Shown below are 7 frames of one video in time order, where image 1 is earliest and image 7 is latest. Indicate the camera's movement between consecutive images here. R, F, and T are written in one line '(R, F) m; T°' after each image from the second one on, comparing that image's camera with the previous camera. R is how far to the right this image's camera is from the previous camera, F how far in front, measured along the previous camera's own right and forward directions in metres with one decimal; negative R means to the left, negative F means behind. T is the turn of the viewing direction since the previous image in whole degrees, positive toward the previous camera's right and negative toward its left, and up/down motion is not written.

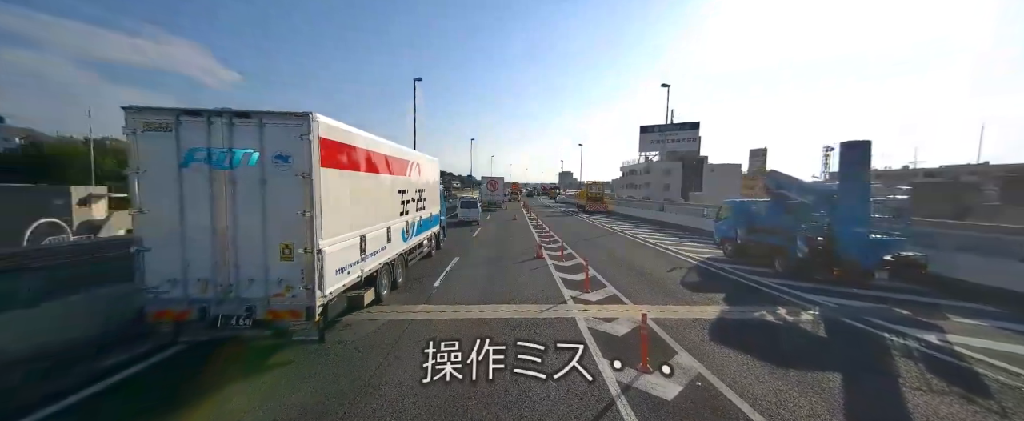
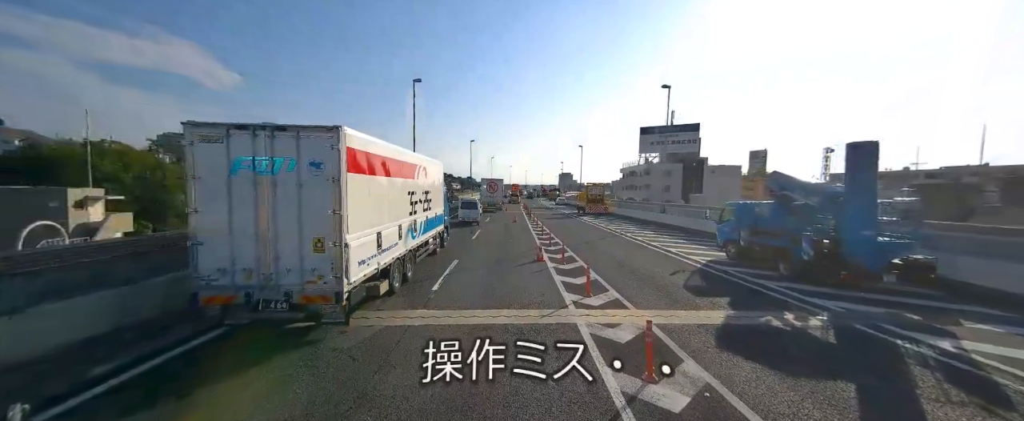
(0.0, +0.2) m; 0°
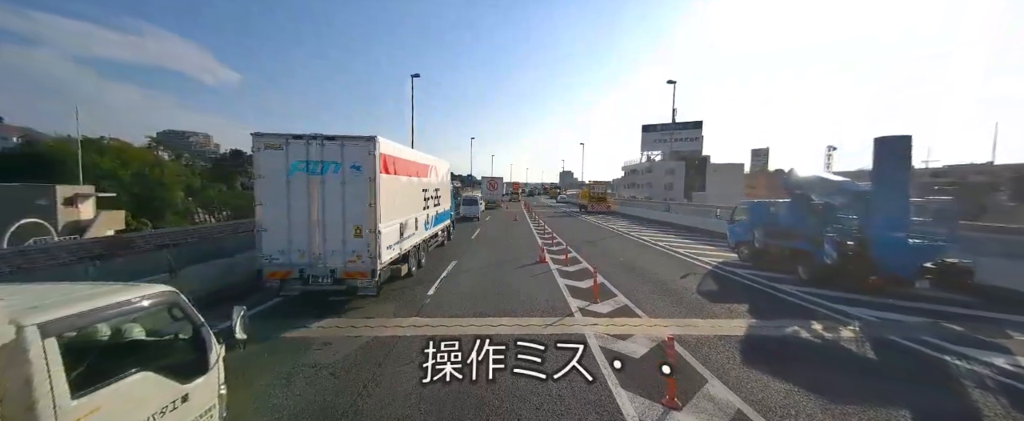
(0.0, +0.6) m; 0°
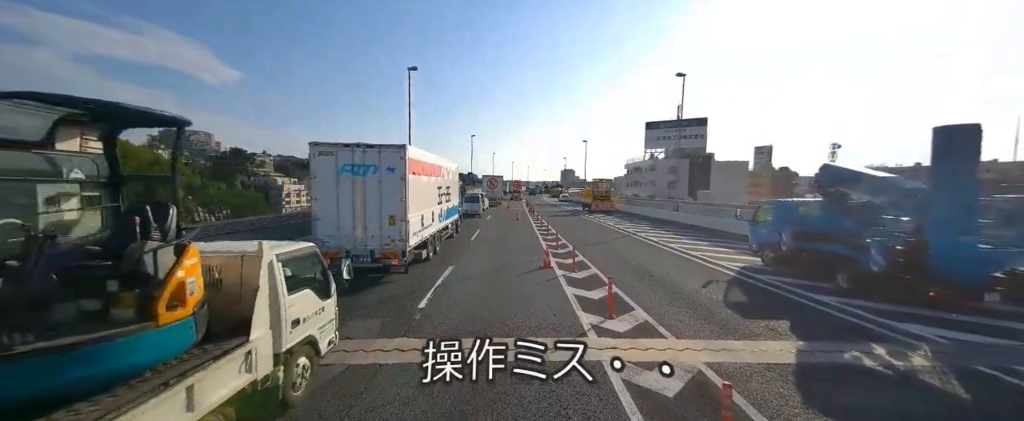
(0.0, +1.0) m; 0°
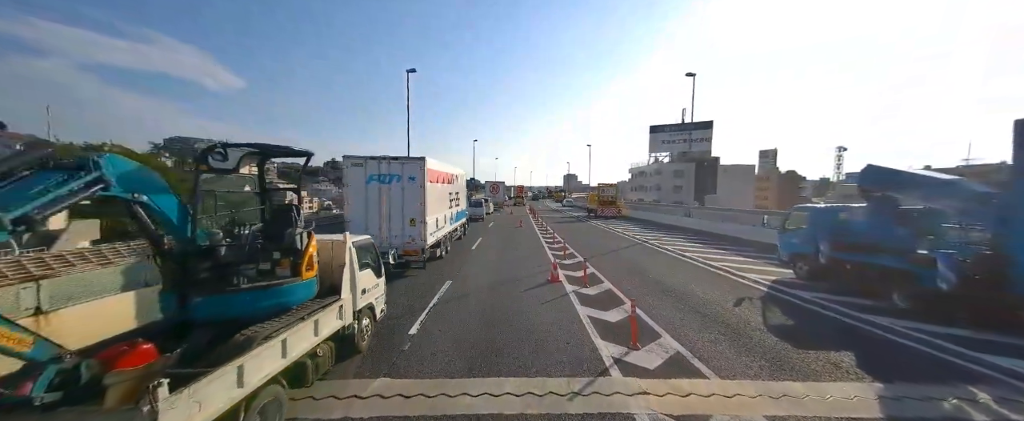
(0.0, +1.0) m; 0°
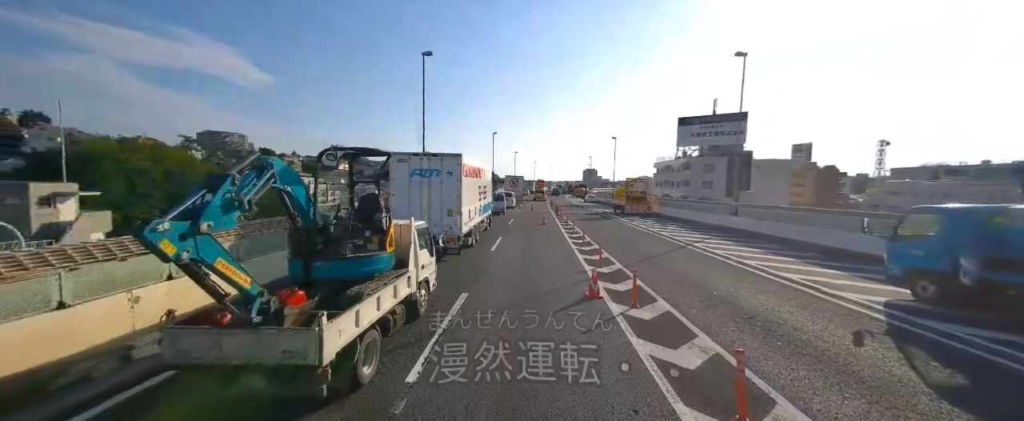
(-0.3, +1.9) m; -3°
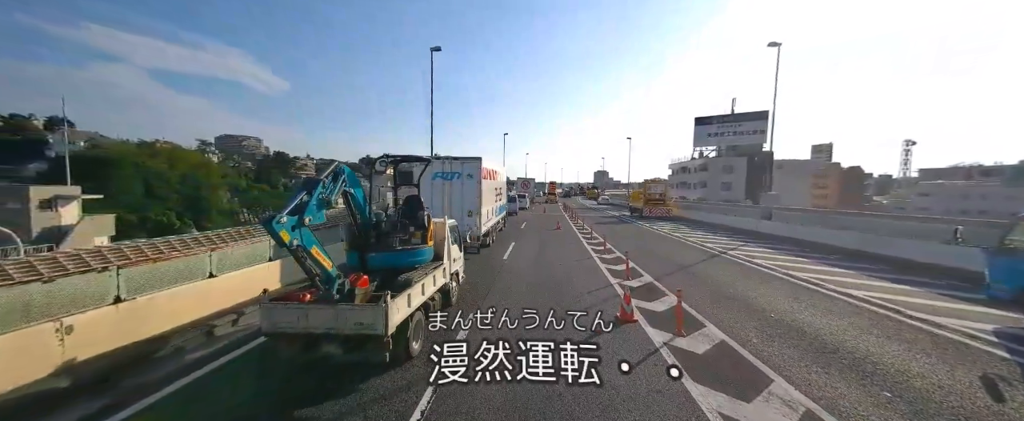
(-0.1, +1.2) m; -2°
